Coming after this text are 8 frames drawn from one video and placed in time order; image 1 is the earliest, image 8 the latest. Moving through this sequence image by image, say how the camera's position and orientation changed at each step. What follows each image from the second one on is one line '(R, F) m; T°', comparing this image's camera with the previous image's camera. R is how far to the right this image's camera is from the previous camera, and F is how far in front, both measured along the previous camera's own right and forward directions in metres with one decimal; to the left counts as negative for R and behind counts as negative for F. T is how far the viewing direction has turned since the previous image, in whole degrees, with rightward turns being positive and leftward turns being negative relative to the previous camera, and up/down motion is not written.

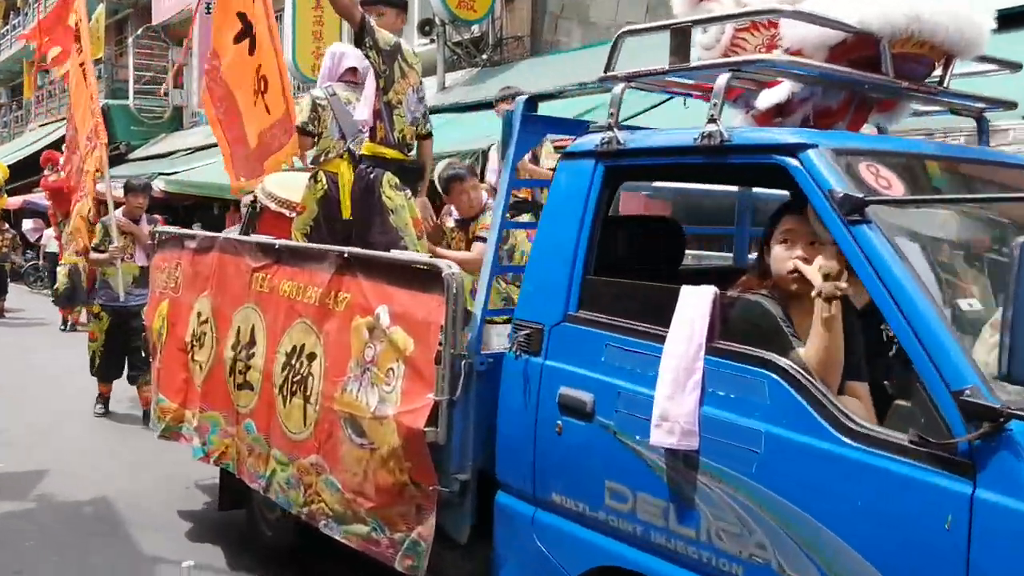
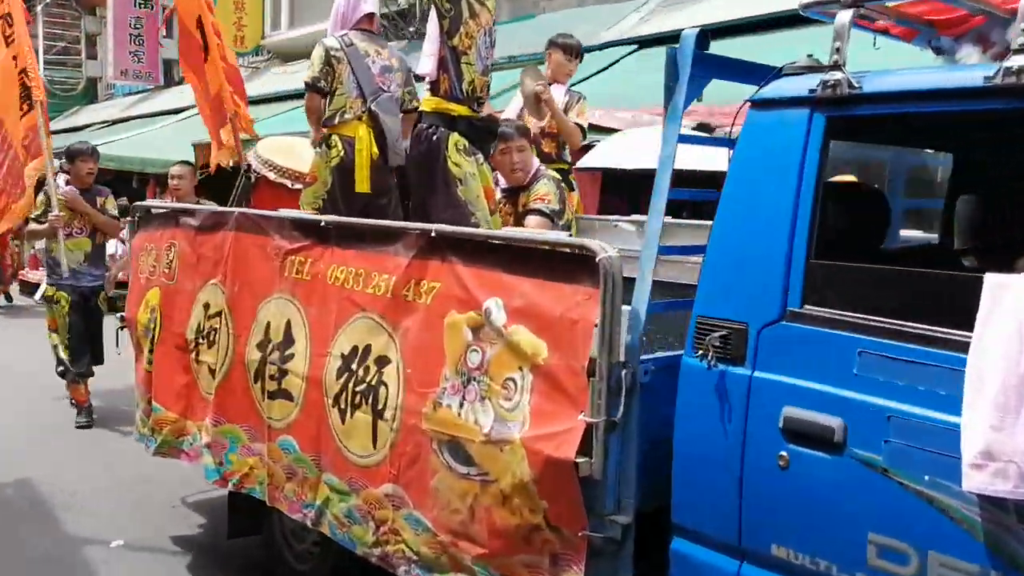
(-0.3, +0.4) m; +5°
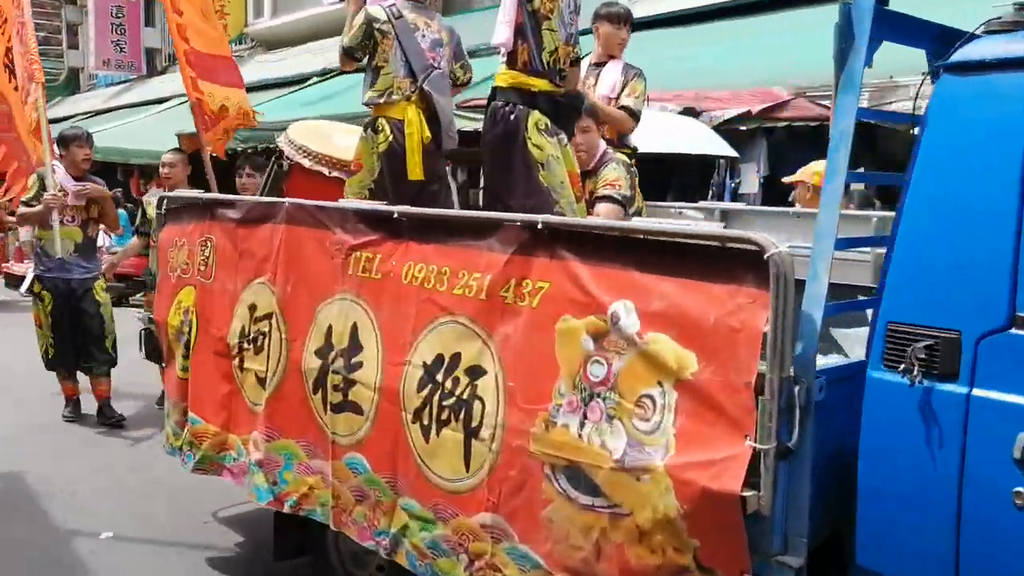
(-0.2, +0.2) m; +1°
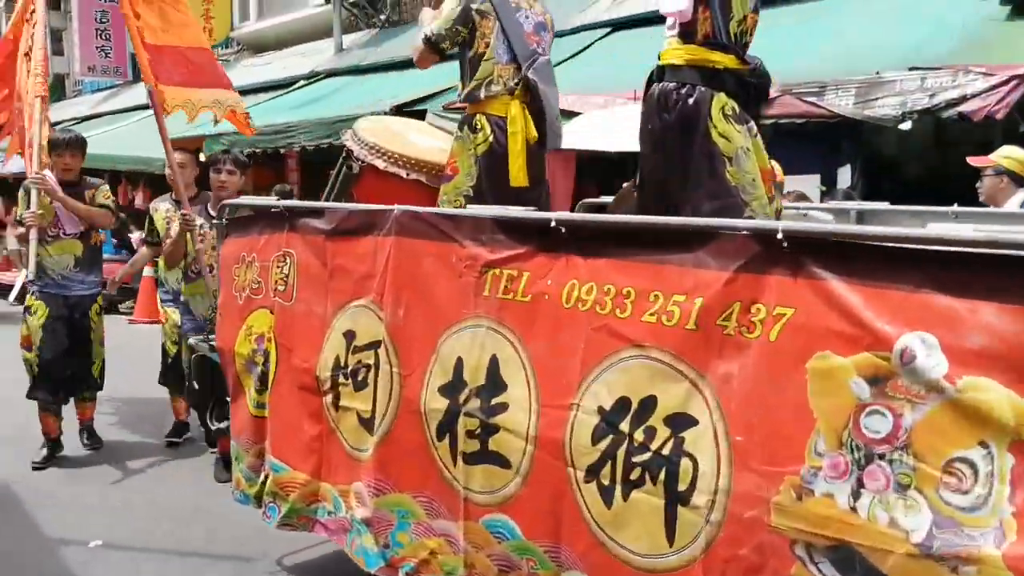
(-0.3, +0.3) m; +1°
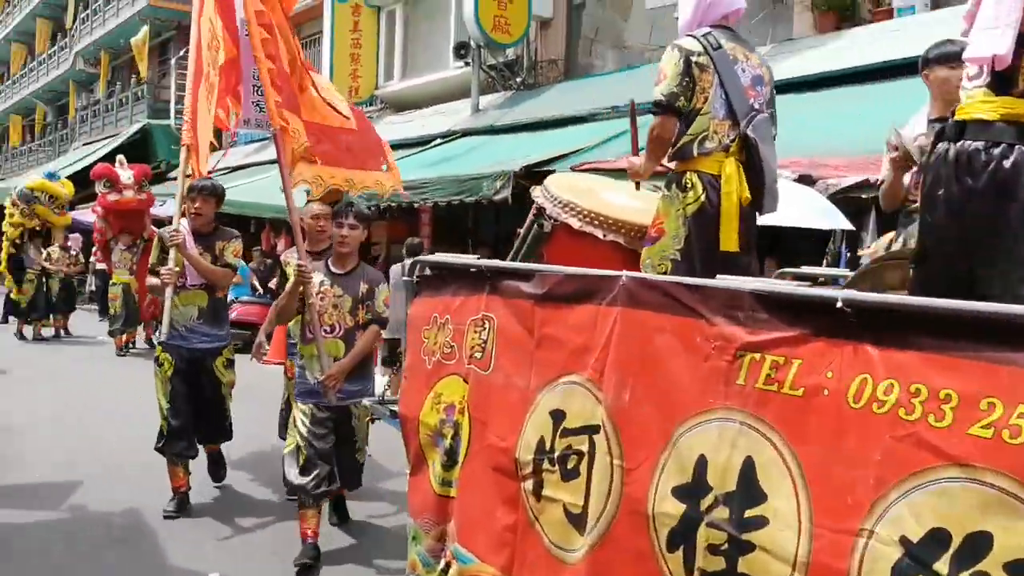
(-0.2, +0.2) m; -8°
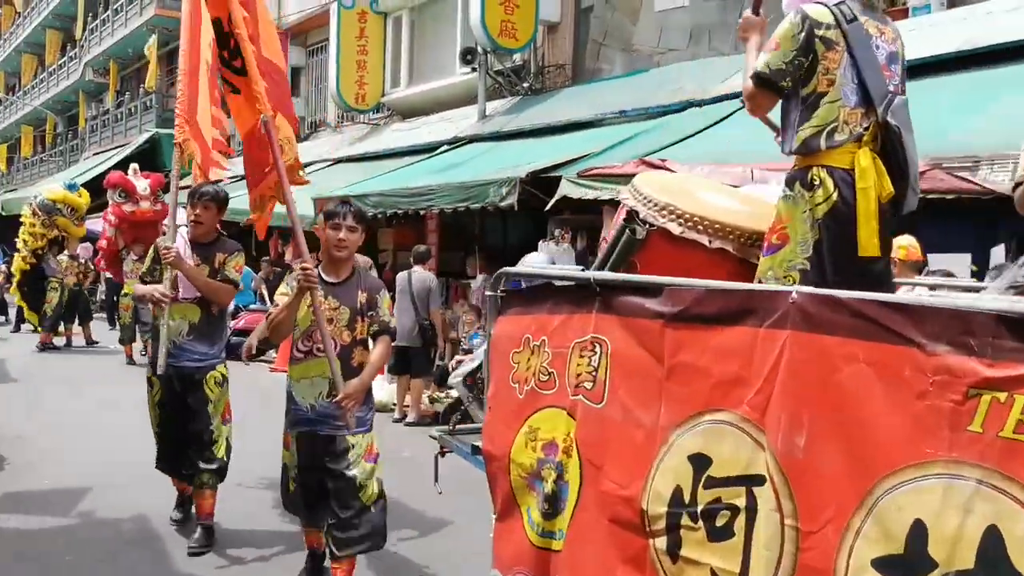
(-0.2, +0.2) m; 0°
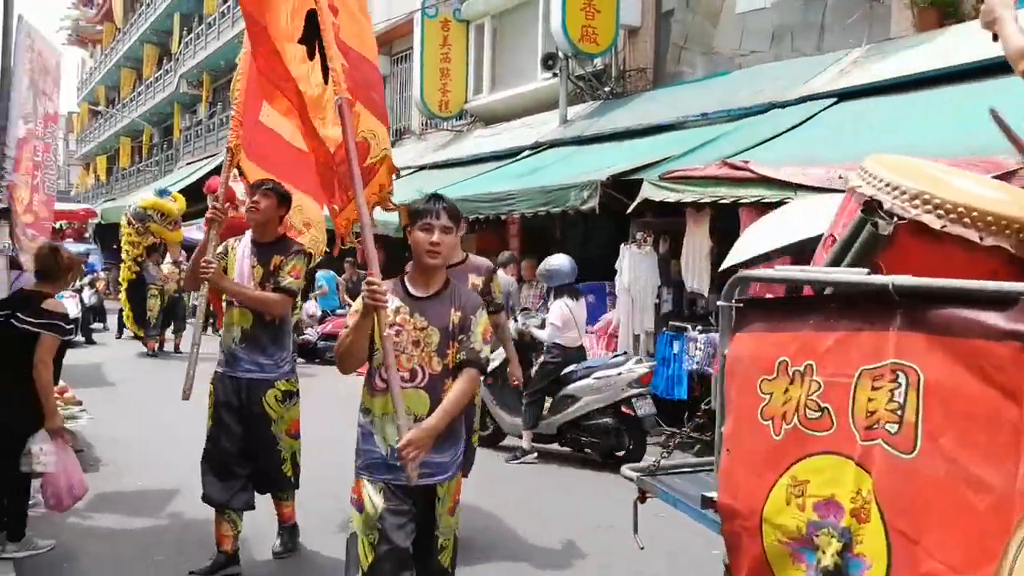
(-0.2, +0.3) m; -5°
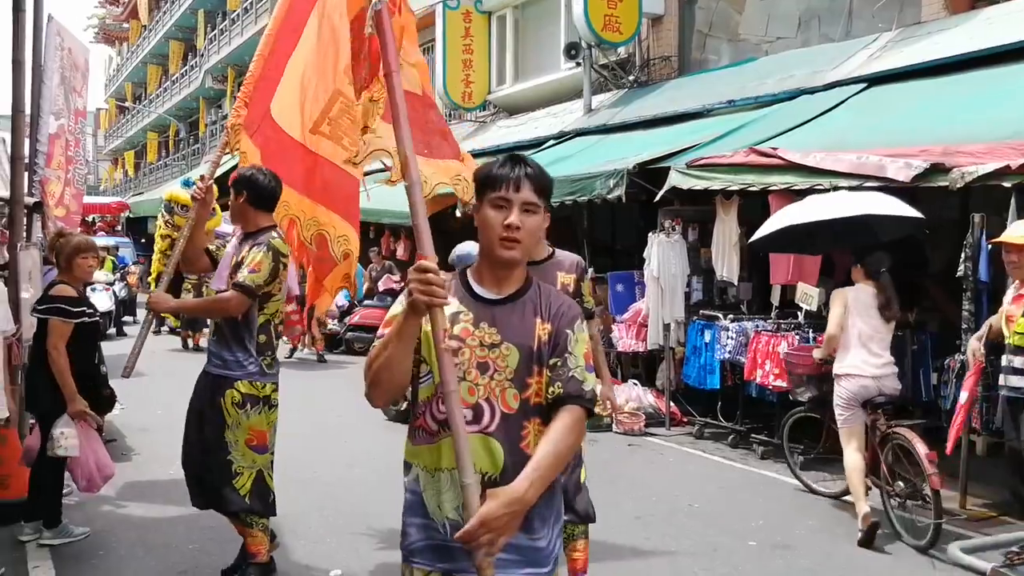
(-1.7, +0.2) m; -2°
